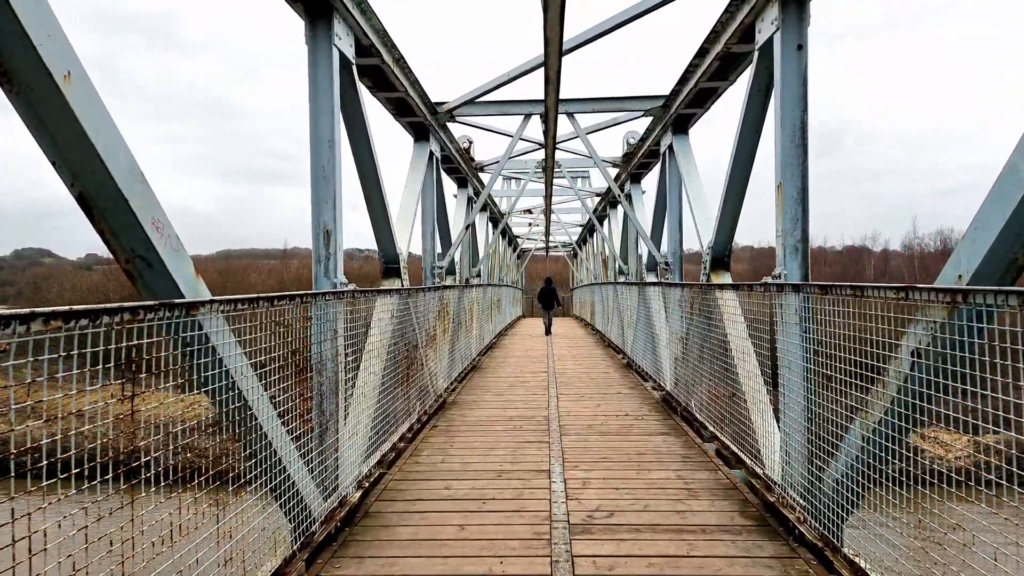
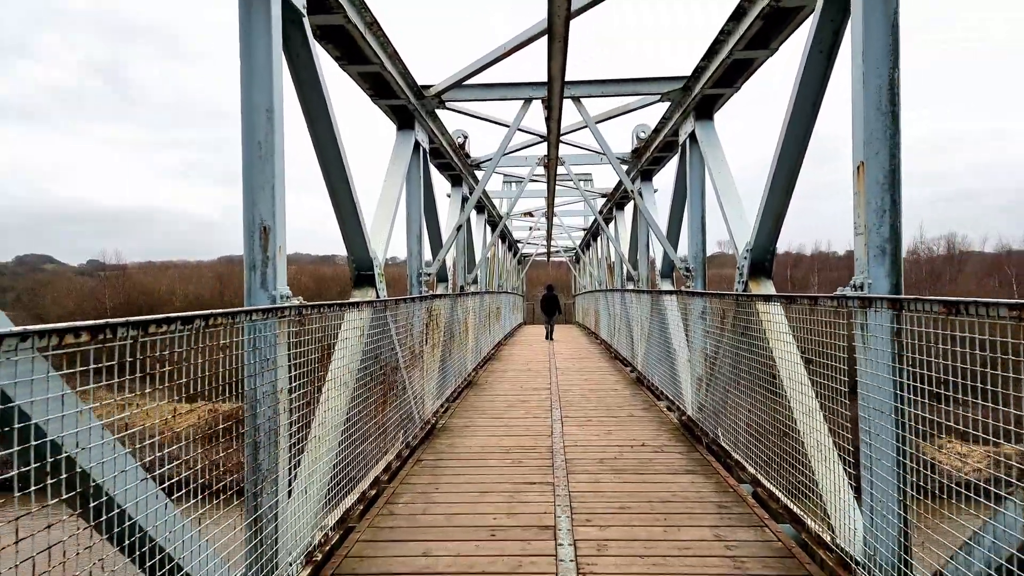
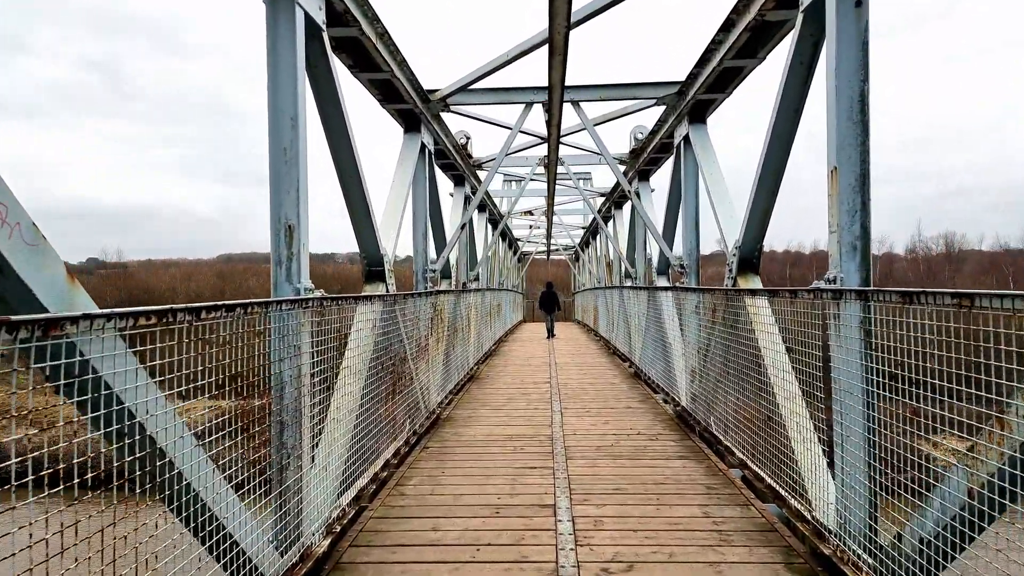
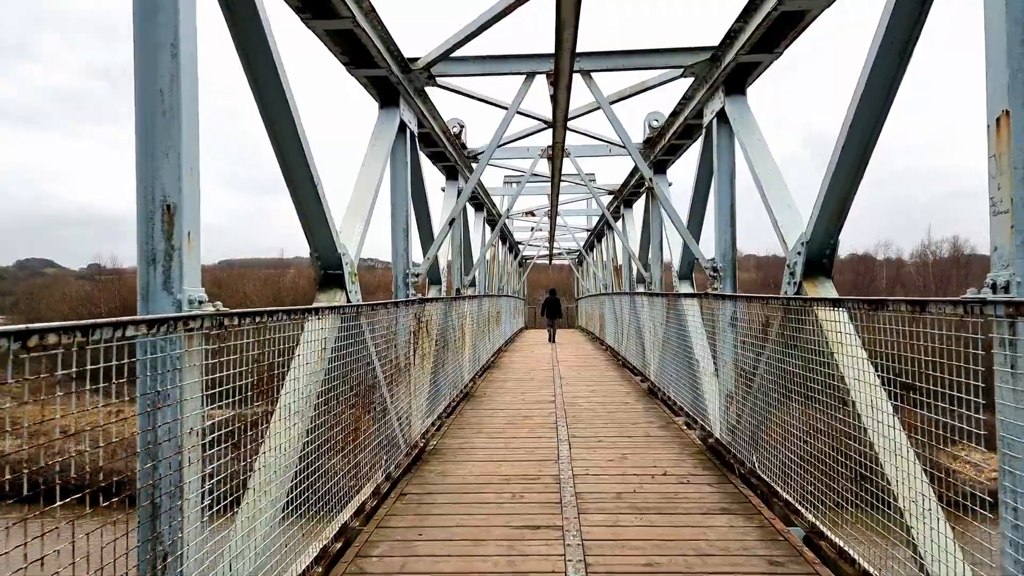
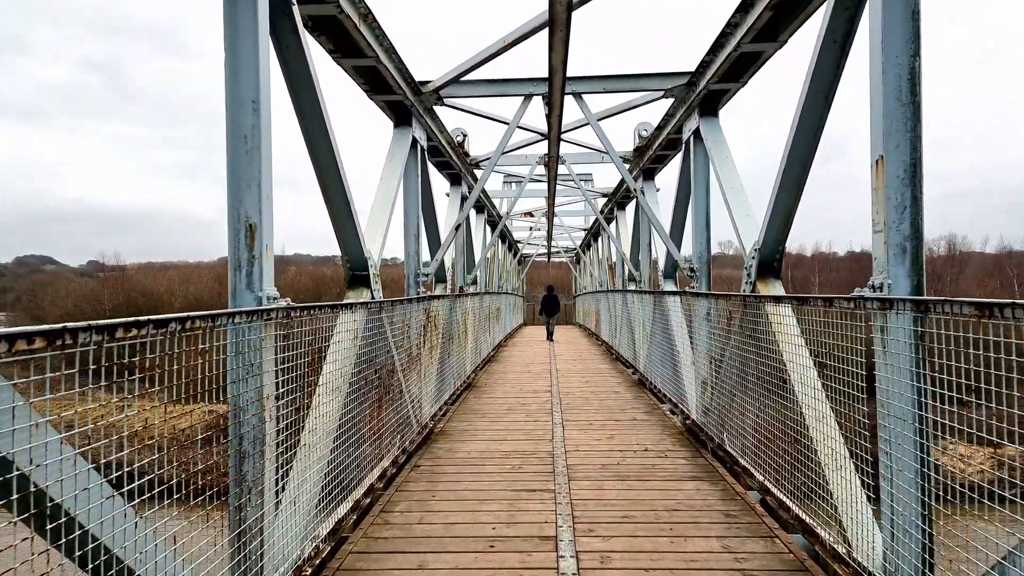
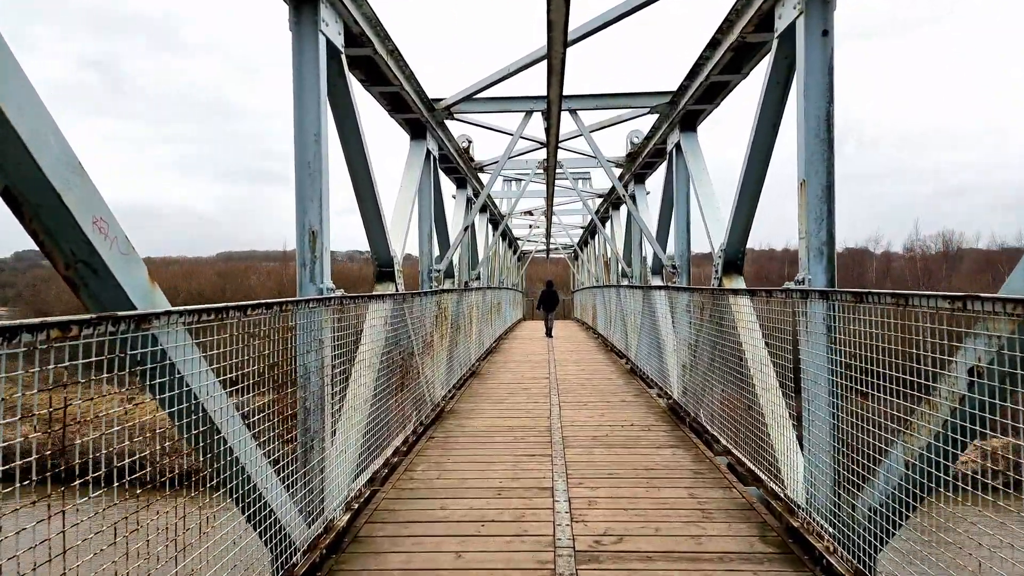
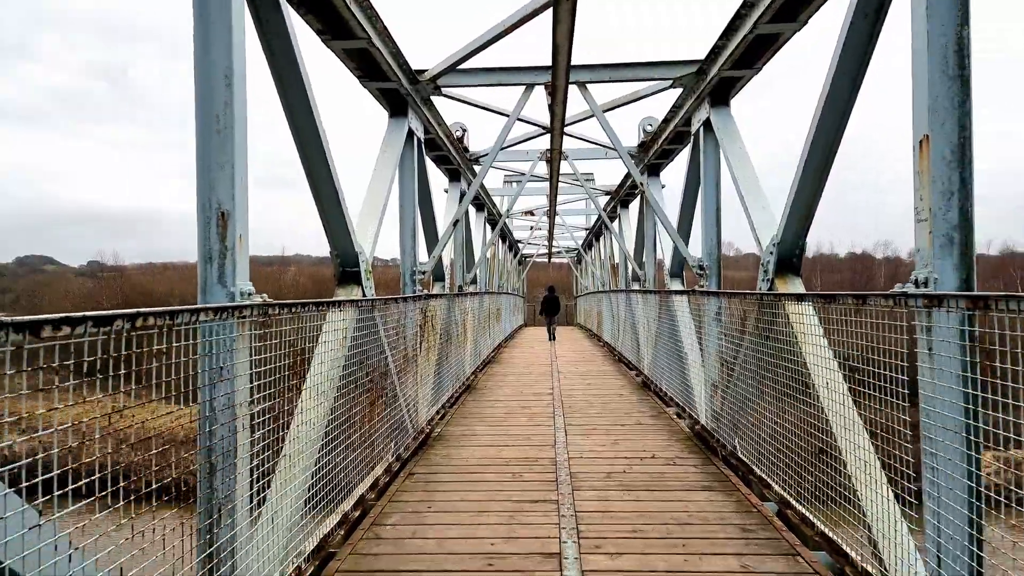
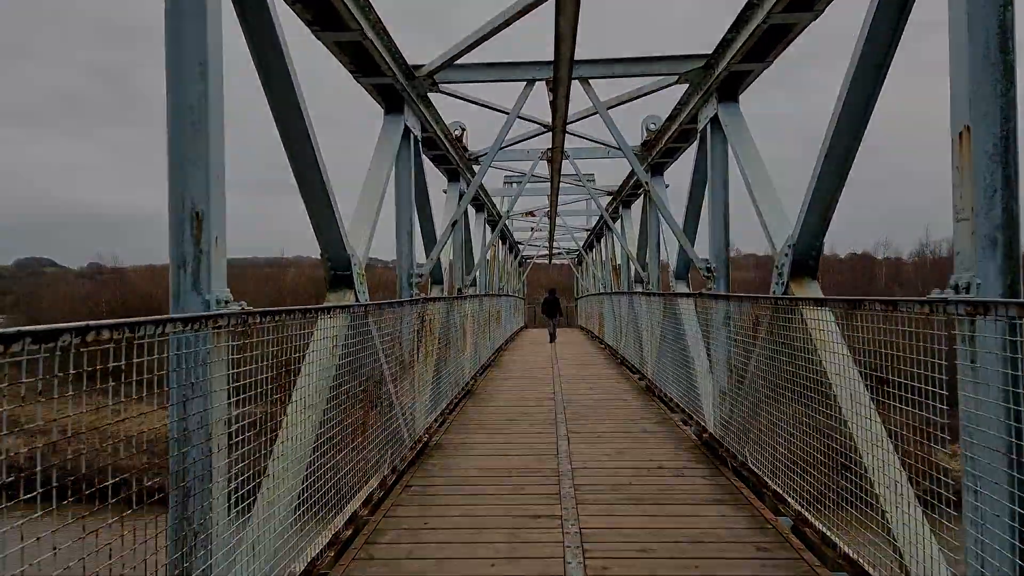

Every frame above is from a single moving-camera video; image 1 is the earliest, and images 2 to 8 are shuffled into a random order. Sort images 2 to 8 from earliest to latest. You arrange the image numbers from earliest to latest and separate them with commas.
6, 3, 5, 4, 7, 2, 8
